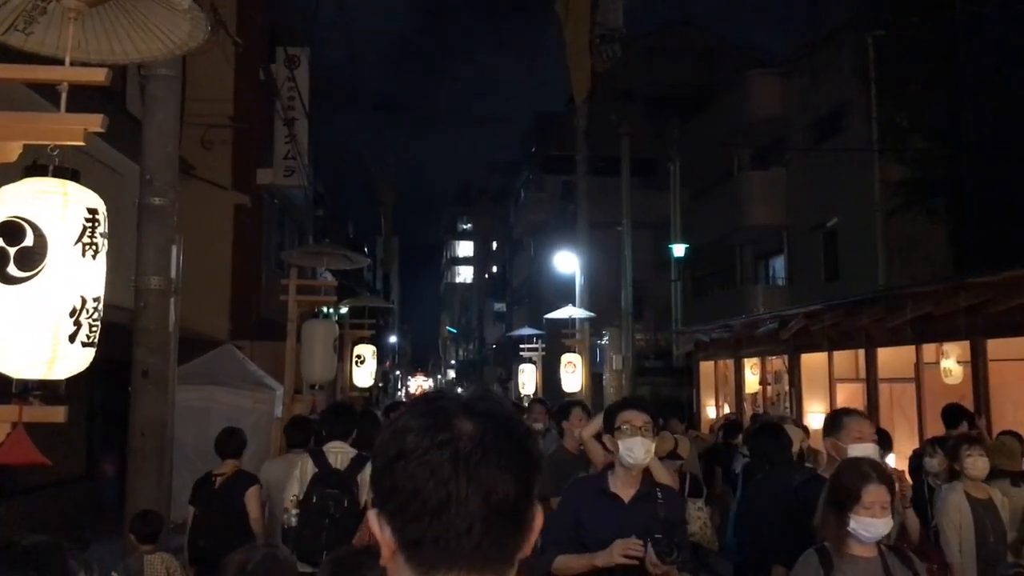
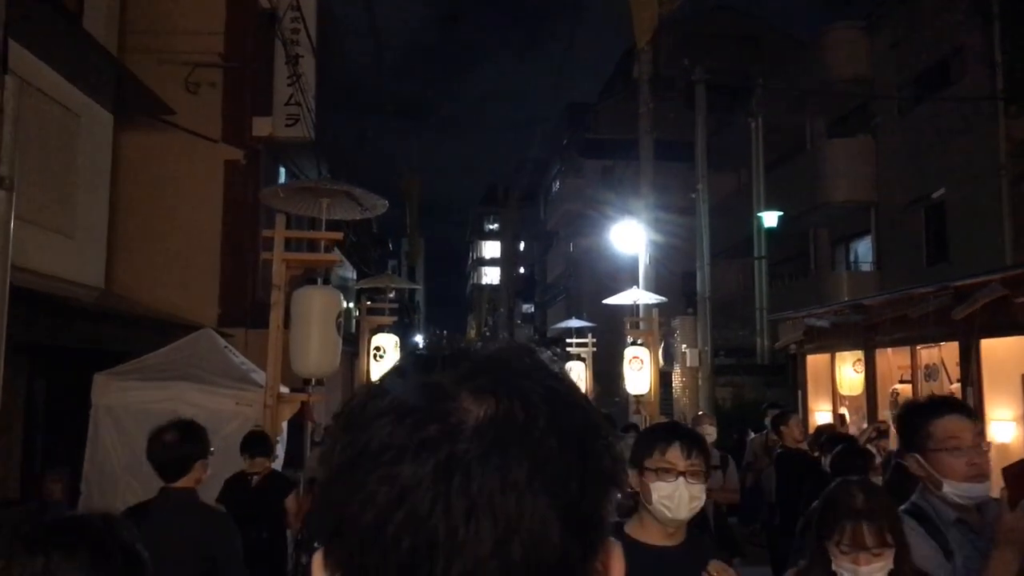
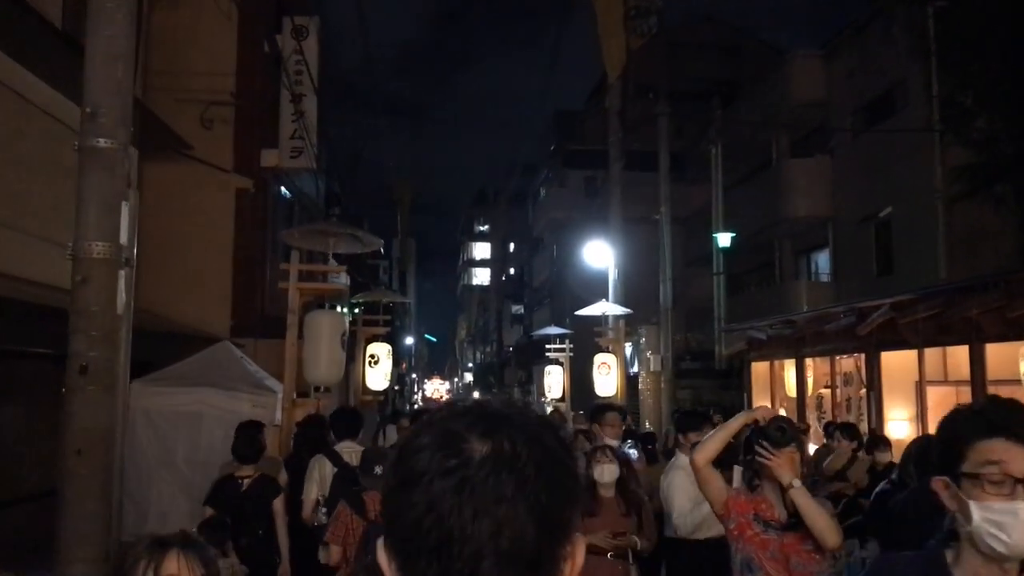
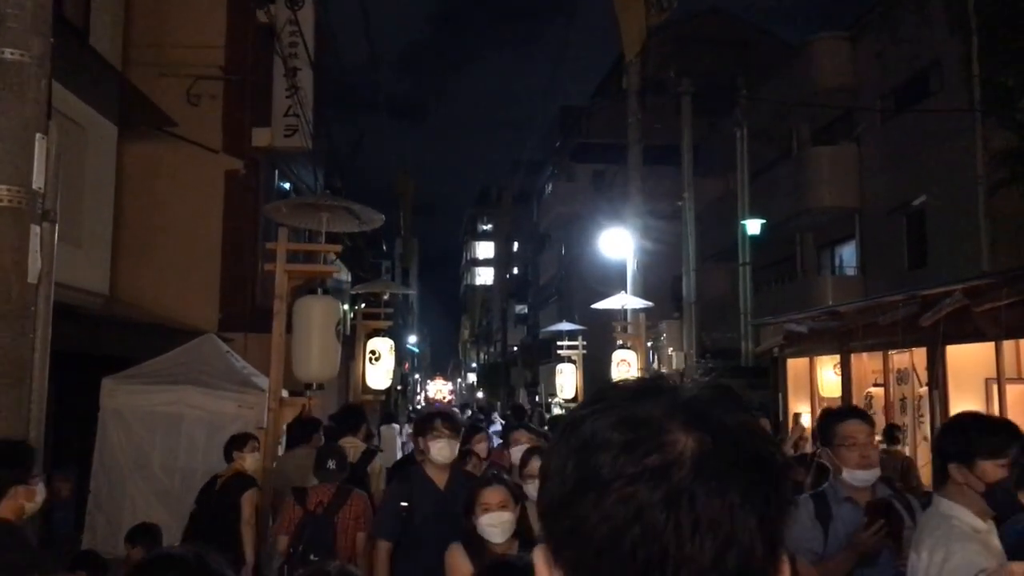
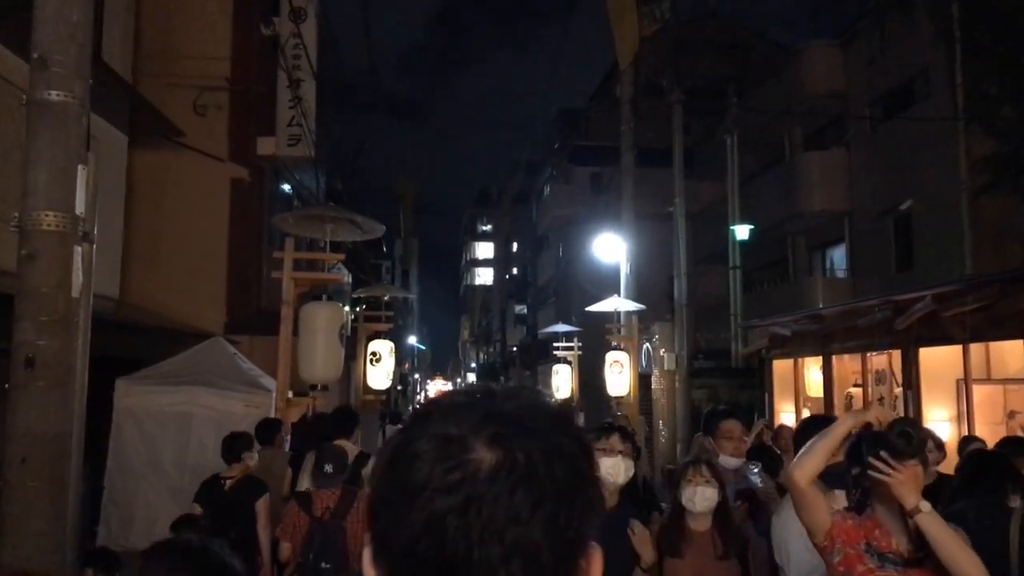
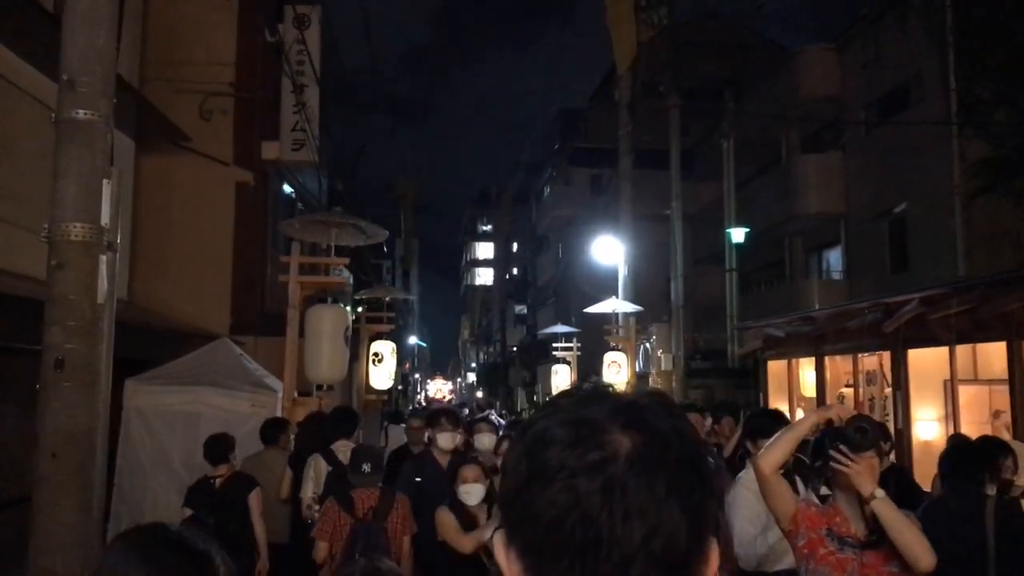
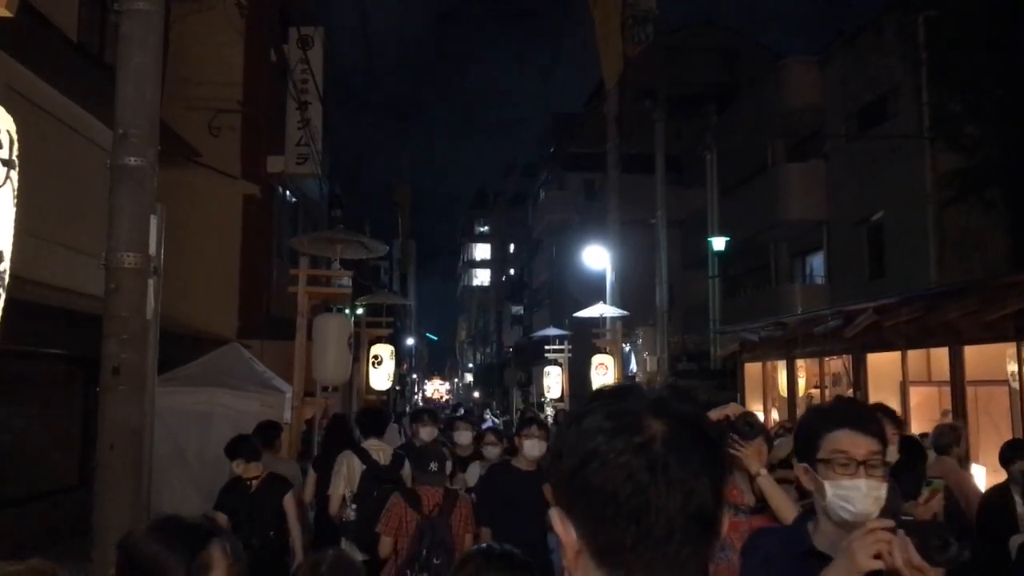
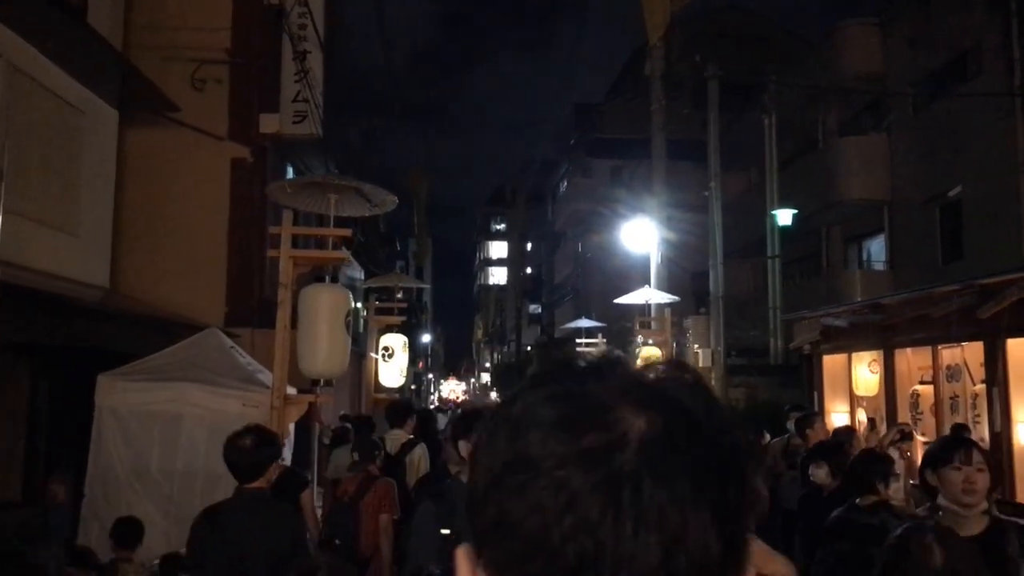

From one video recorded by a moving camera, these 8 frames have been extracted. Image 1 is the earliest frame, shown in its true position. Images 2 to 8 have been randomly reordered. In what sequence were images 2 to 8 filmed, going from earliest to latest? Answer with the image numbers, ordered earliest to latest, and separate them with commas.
7, 3, 6, 5, 4, 2, 8
